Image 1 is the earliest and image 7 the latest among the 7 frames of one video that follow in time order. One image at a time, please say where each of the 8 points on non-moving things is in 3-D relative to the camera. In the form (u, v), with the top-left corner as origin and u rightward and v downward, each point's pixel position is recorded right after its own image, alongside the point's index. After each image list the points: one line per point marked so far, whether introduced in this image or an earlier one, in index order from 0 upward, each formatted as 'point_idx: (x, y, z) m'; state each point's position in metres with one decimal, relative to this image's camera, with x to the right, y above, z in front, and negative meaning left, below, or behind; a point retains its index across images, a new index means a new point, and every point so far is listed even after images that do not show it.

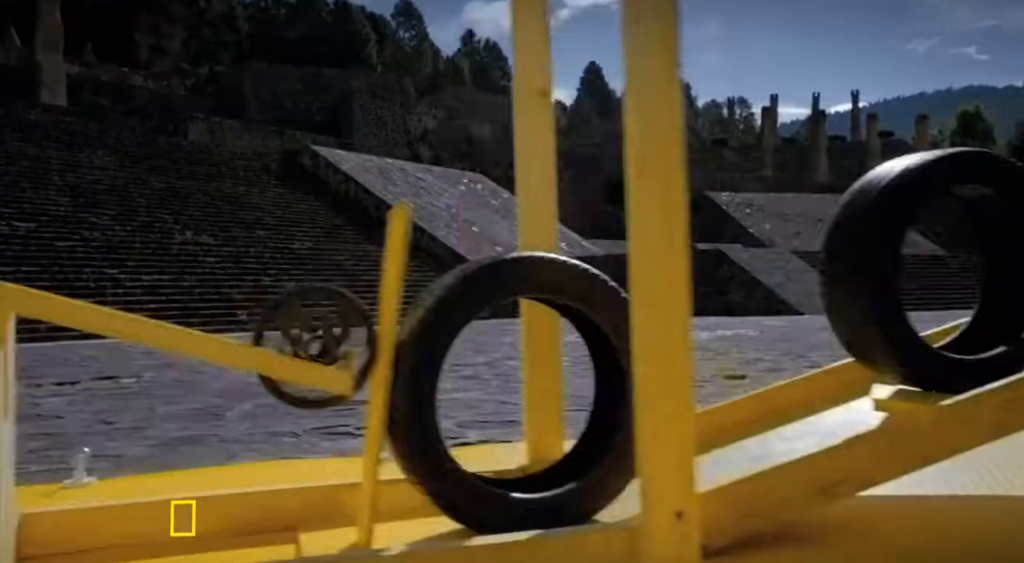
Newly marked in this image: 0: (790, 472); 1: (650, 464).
0: (+0.6, -0.4, +2.0) m
1: (+0.3, -0.4, +1.8) m
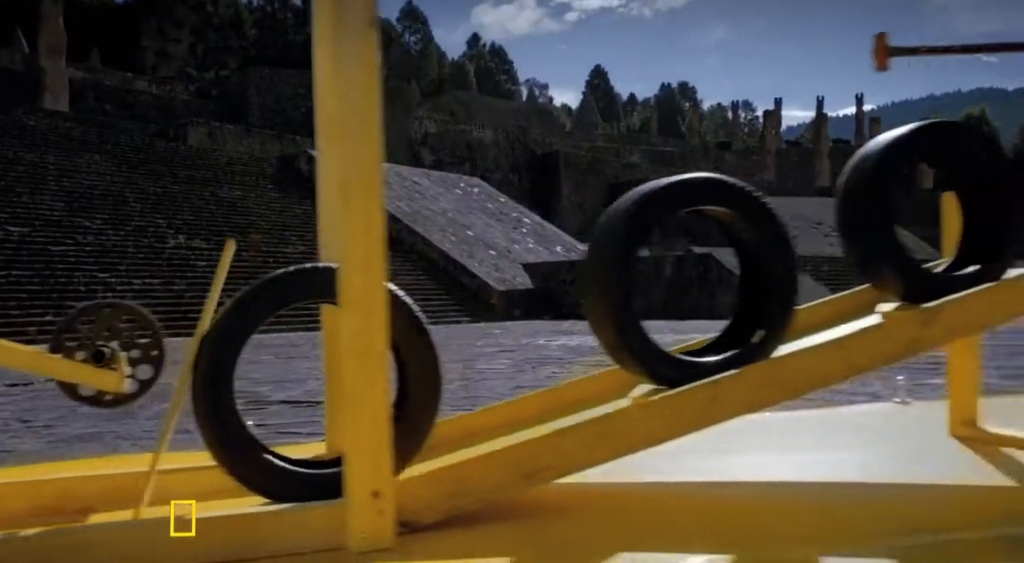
0: (0.0, -0.5, +2.3) m
1: (-0.4, -0.4, +2.1) m
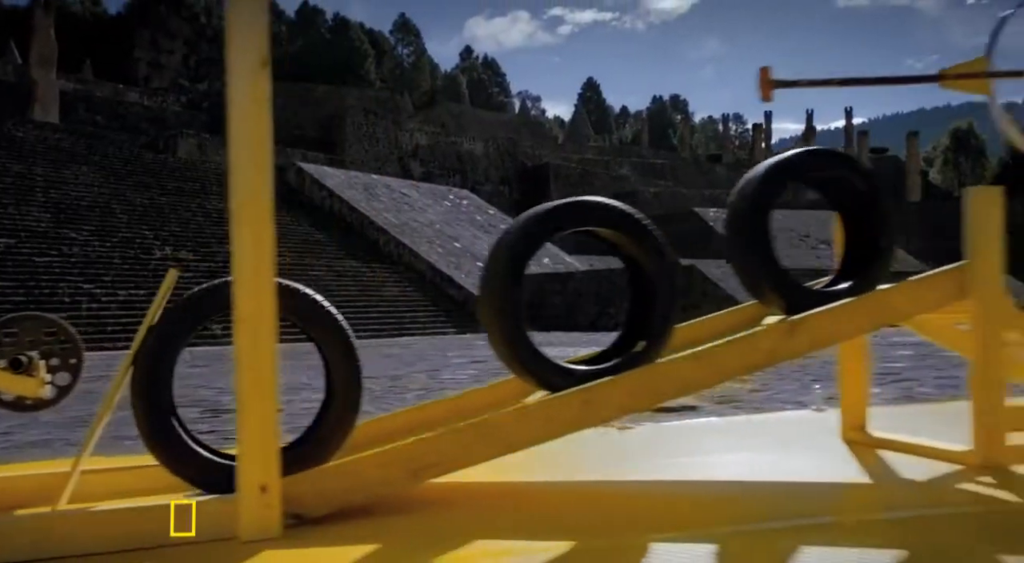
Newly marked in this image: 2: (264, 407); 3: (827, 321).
0: (-0.4, -0.5, +2.5) m
1: (-0.7, -0.4, +2.3) m
2: (-0.7, -0.3, +2.3) m
3: (+1.1, -0.1, +2.9) m
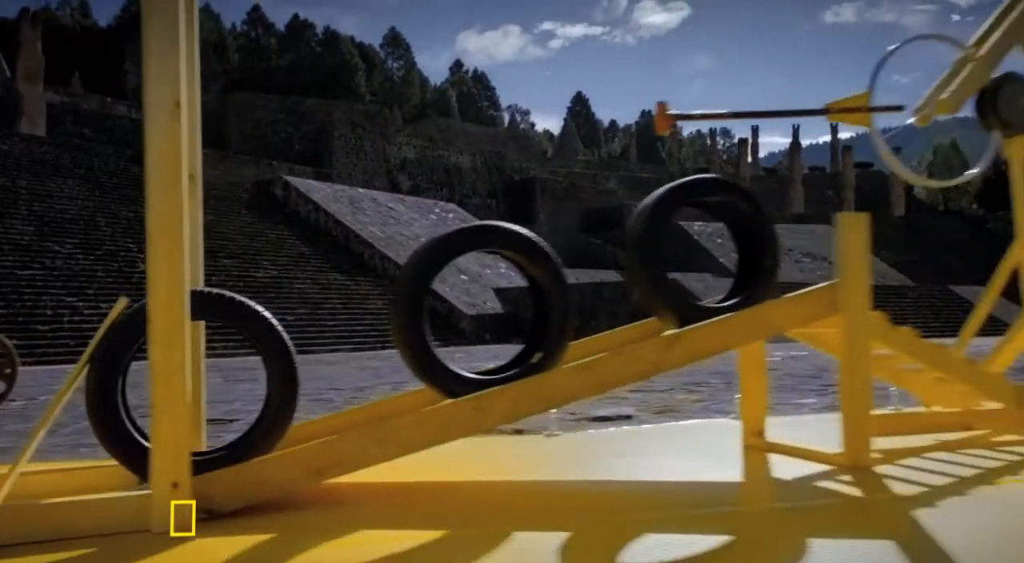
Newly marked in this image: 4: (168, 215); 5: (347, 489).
0: (-0.7, -0.6, +2.8) m
1: (-1.1, -0.5, +2.6) m
2: (-1.0, -0.4, +2.6) m
3: (+0.7, -0.2, +3.2) m
4: (-1.0, +0.2, +2.6) m
5: (-0.6, -0.7, +3.0) m
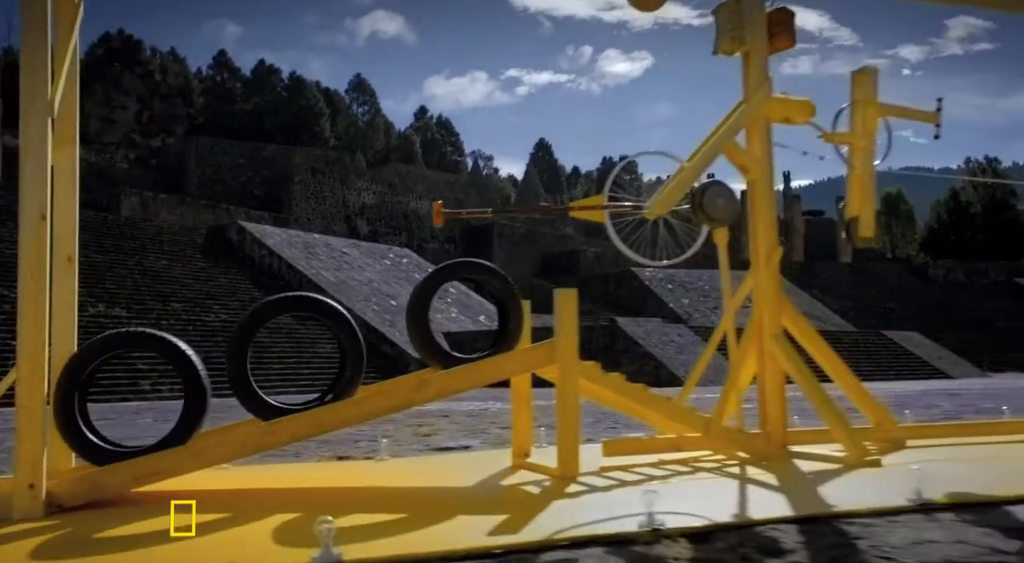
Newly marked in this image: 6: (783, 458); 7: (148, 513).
0: (-1.7, -0.8, +3.8) m
1: (-2.1, -0.7, +3.6) m
2: (-2.0, -0.6, +3.6) m
3: (-0.3, -0.5, +4.3) m
4: (-2.0, -0.1, +3.7) m
5: (-1.6, -1.0, +4.1) m
6: (+1.5, -1.0, +4.9) m
7: (-1.6, -1.0, +3.7) m
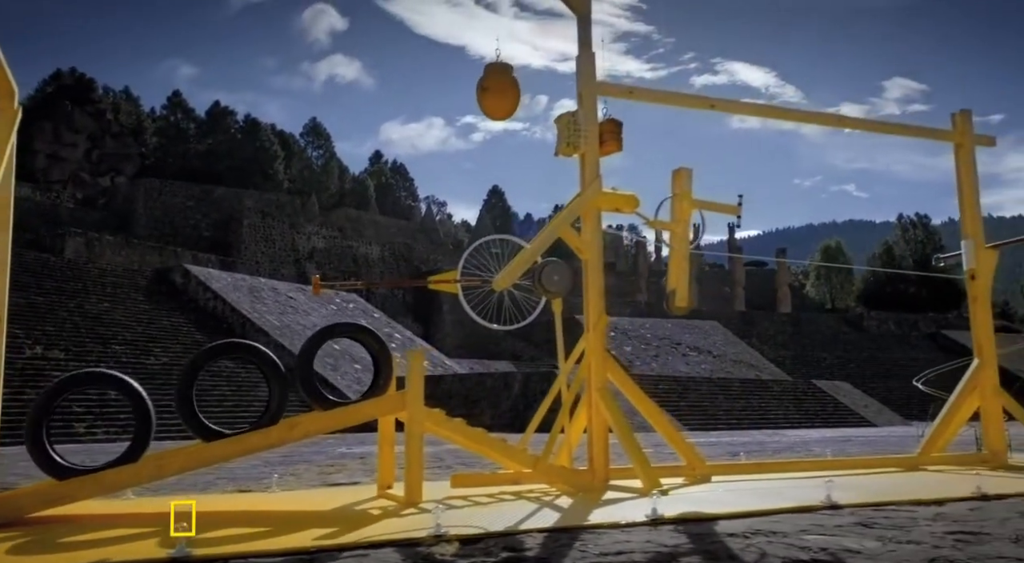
0: (-2.6, -1.2, +4.7) m
1: (-2.9, -1.1, +4.5) m
2: (-2.9, -0.9, +4.5) m
3: (-1.2, -0.9, +5.3) m
4: (-2.9, -0.4, +4.6) m
5: (-2.5, -1.3, +5.0) m
6: (+0.6, -1.4, +5.9) m
7: (-2.4, -1.3, +4.6) m
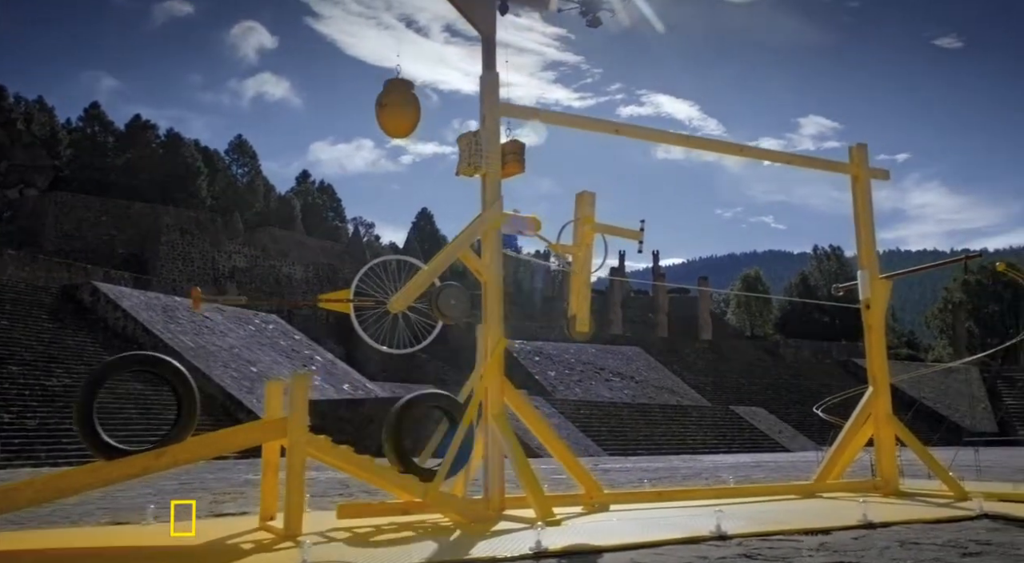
0: (-3.2, -1.2, +4.3) m
1: (-3.5, -1.1, +4.0) m
2: (-3.4, -1.0, +4.1) m
3: (-1.9, -1.0, +5.0) m
4: (-3.5, -0.4, +4.2) m
5: (-3.1, -1.4, +4.5) m
6: (-0.1, -1.6, +5.8) m
7: (-3.0, -1.4, +4.2) m
